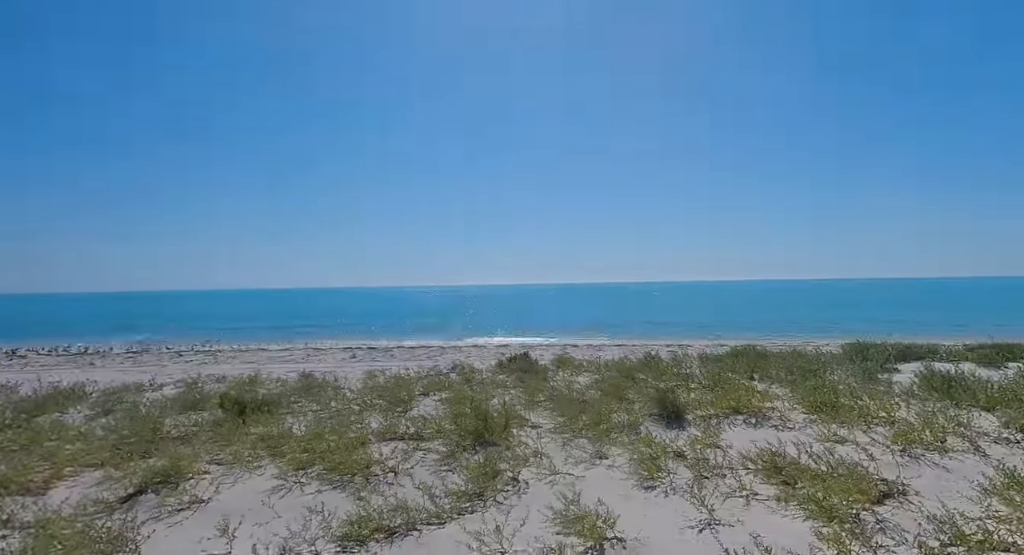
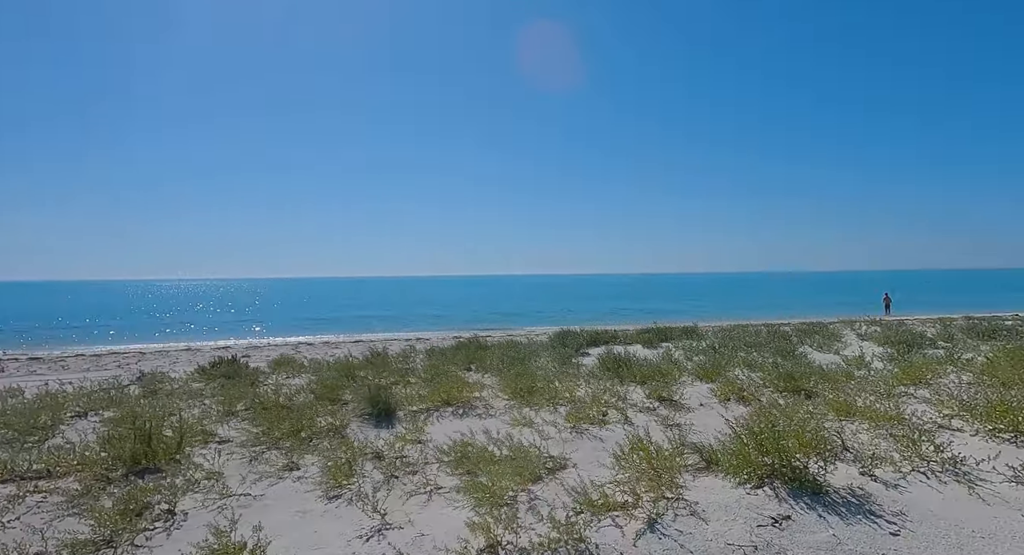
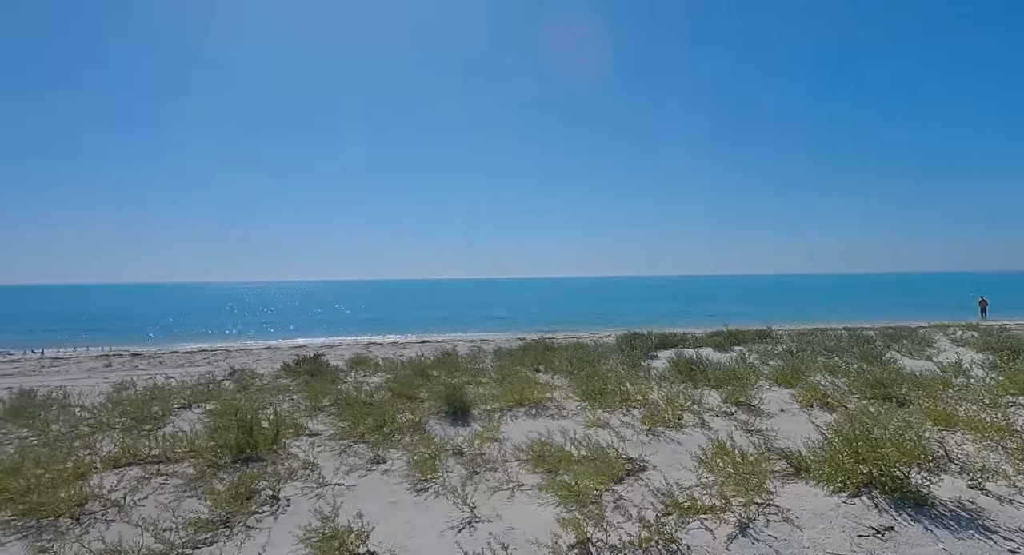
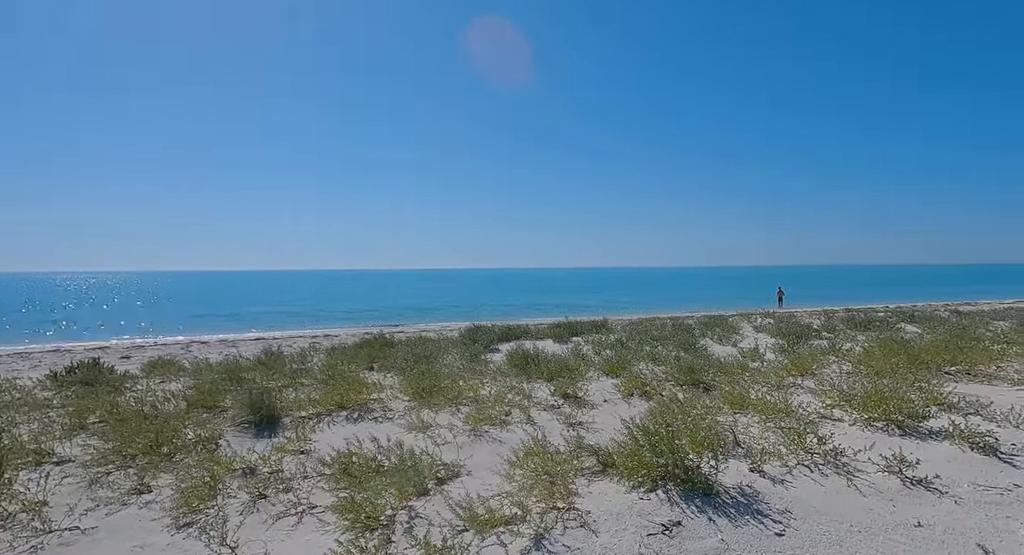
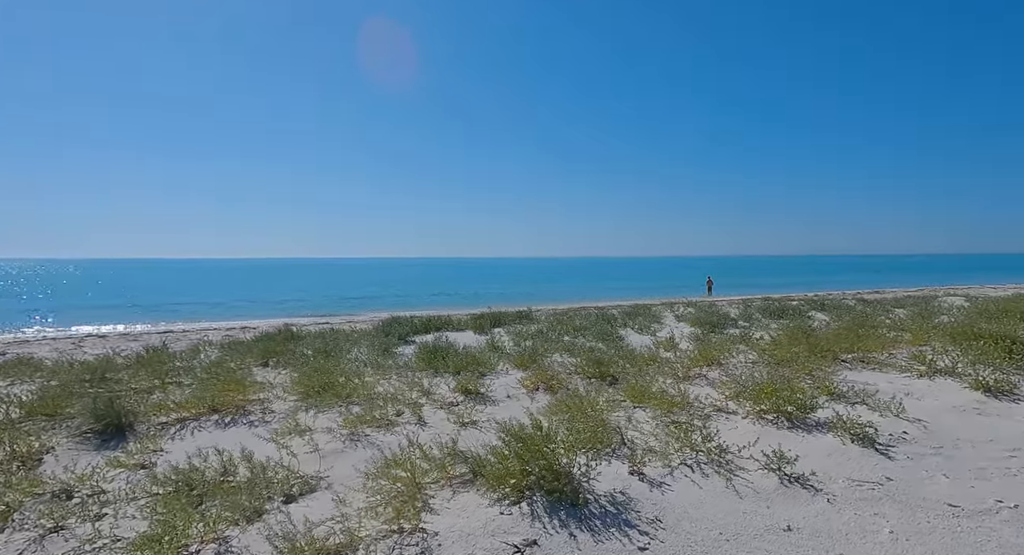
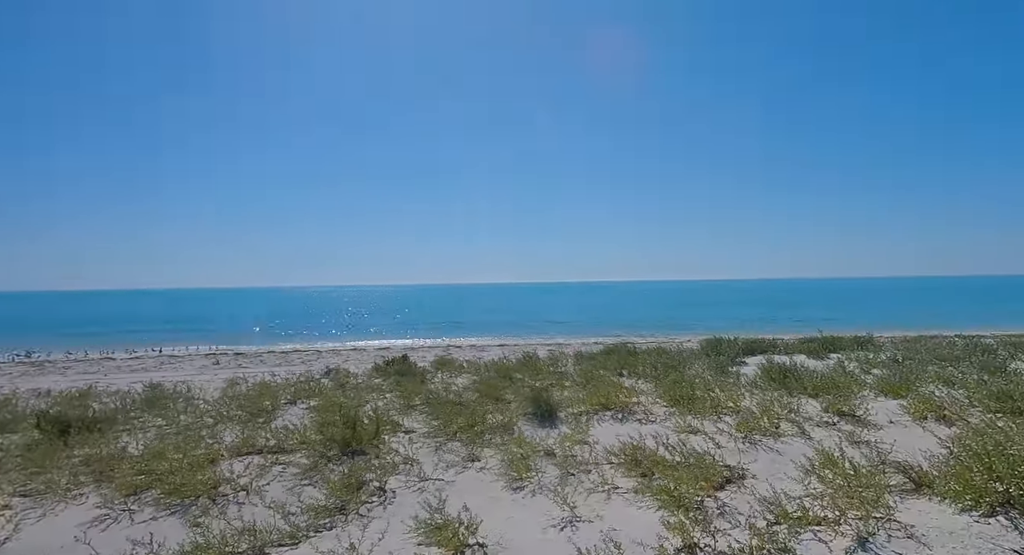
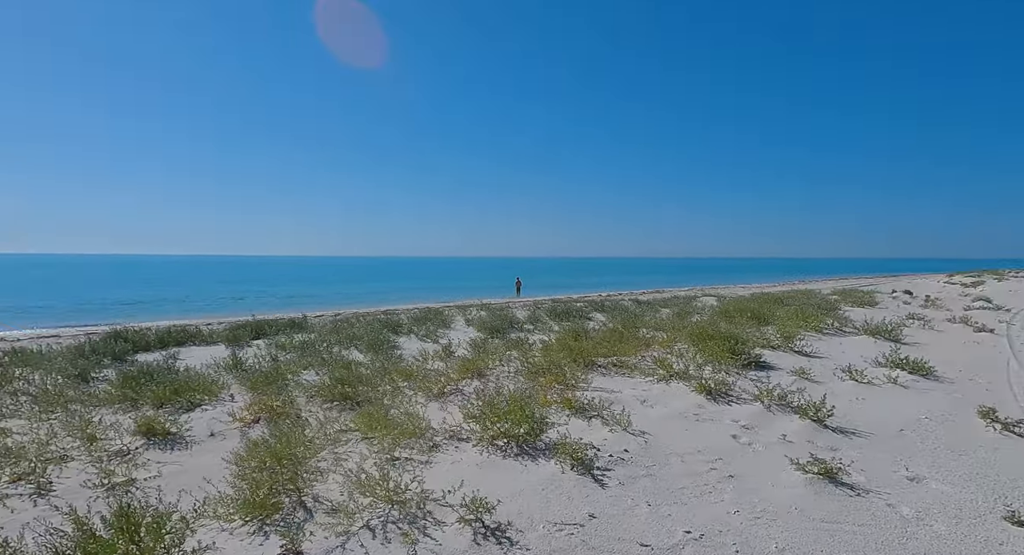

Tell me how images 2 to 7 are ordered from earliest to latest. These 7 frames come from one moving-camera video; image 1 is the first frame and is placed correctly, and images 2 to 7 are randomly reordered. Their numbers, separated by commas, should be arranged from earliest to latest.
6, 3, 2, 4, 5, 7
